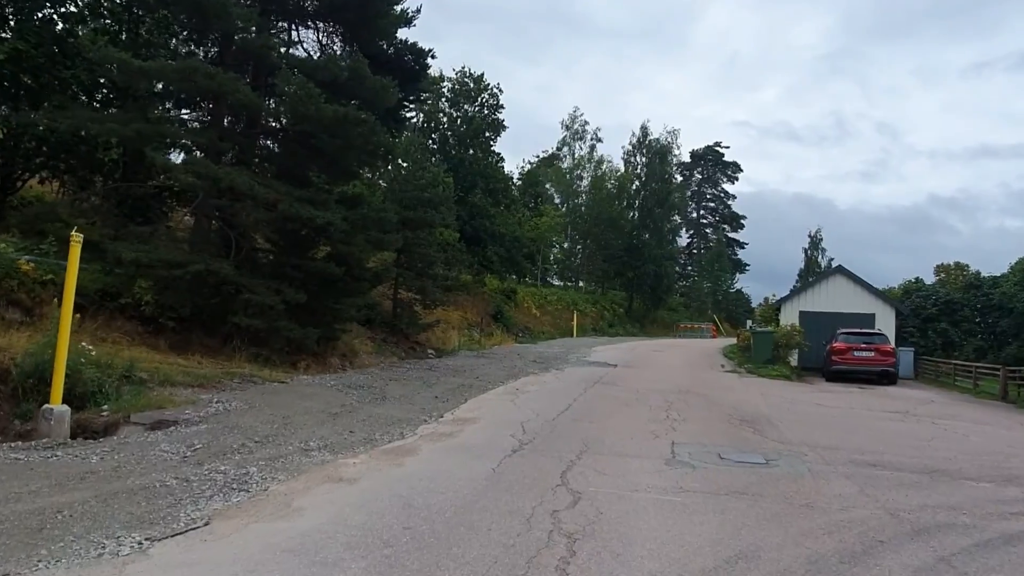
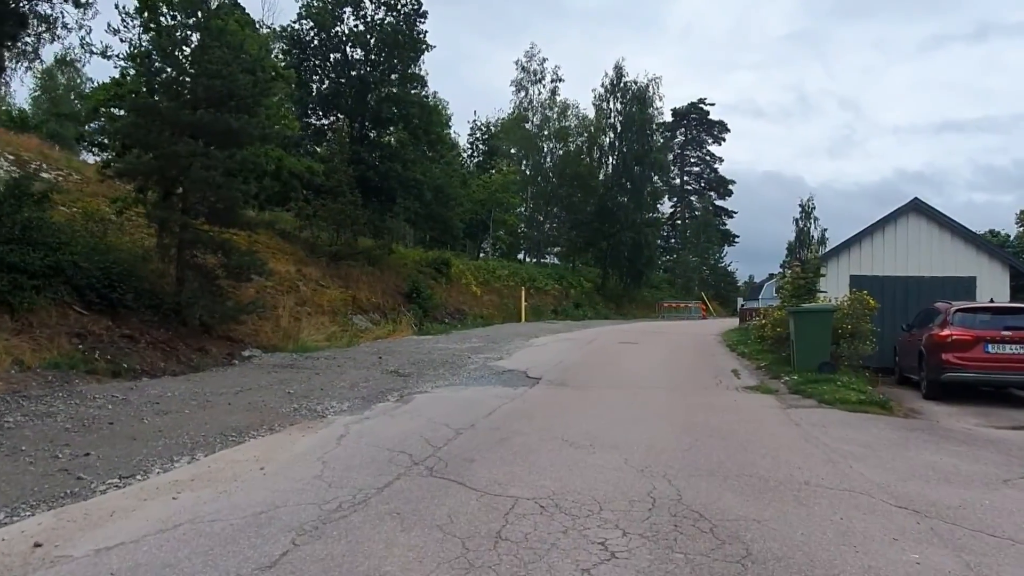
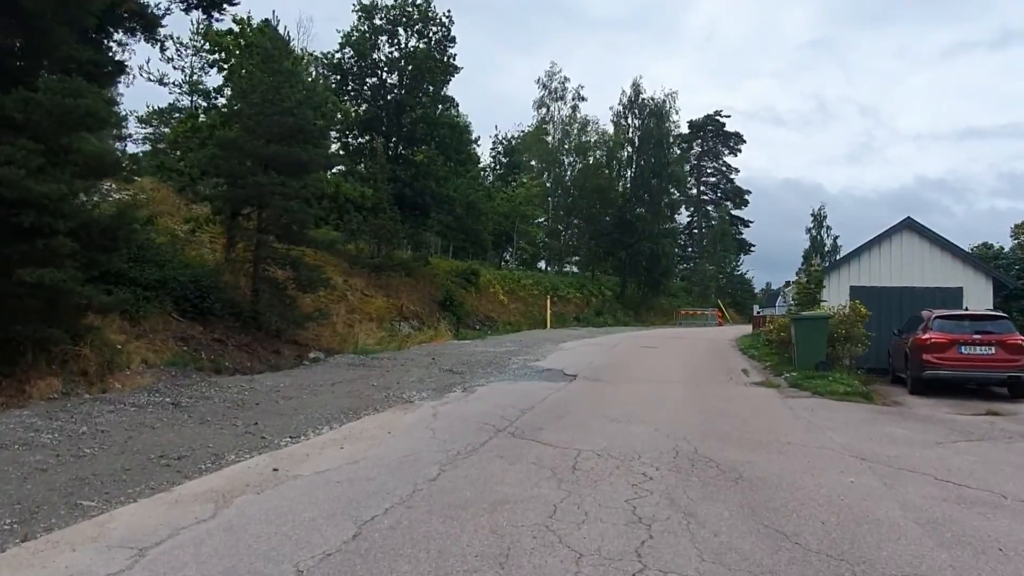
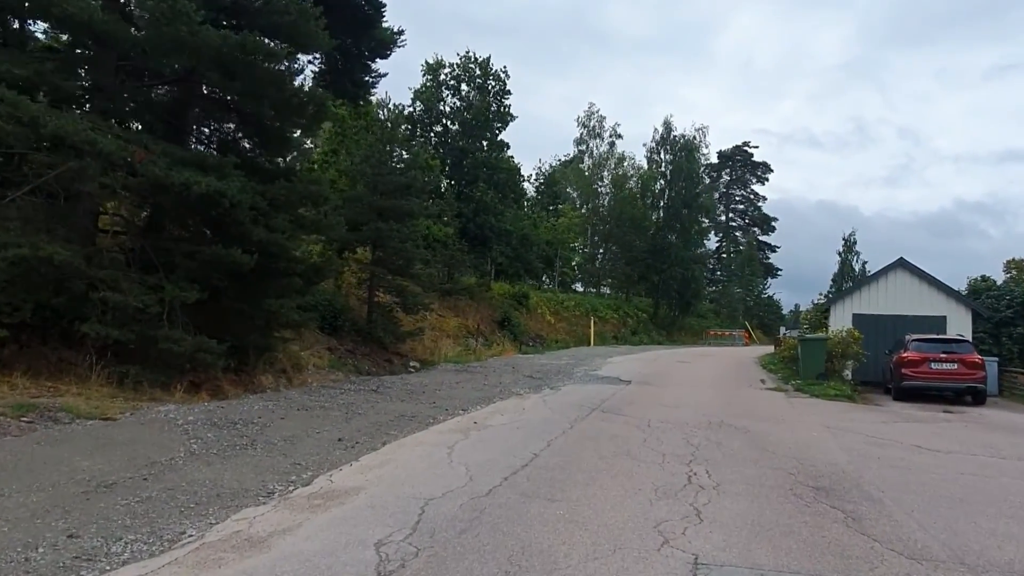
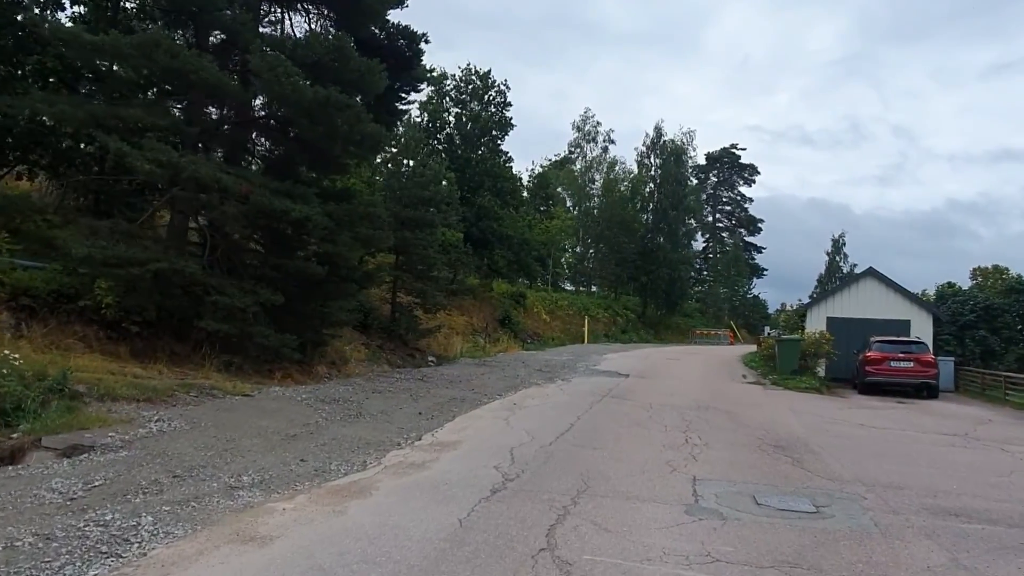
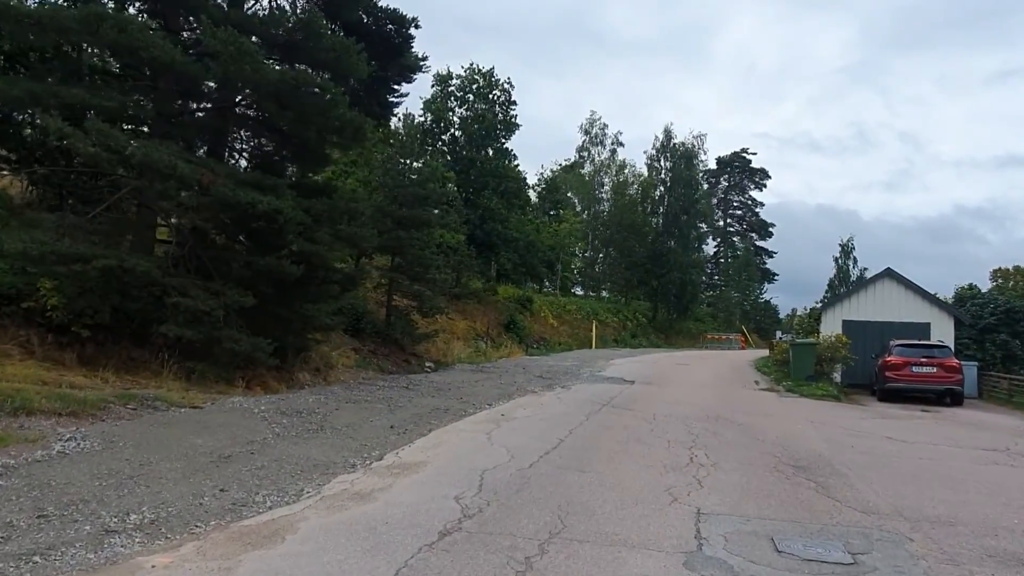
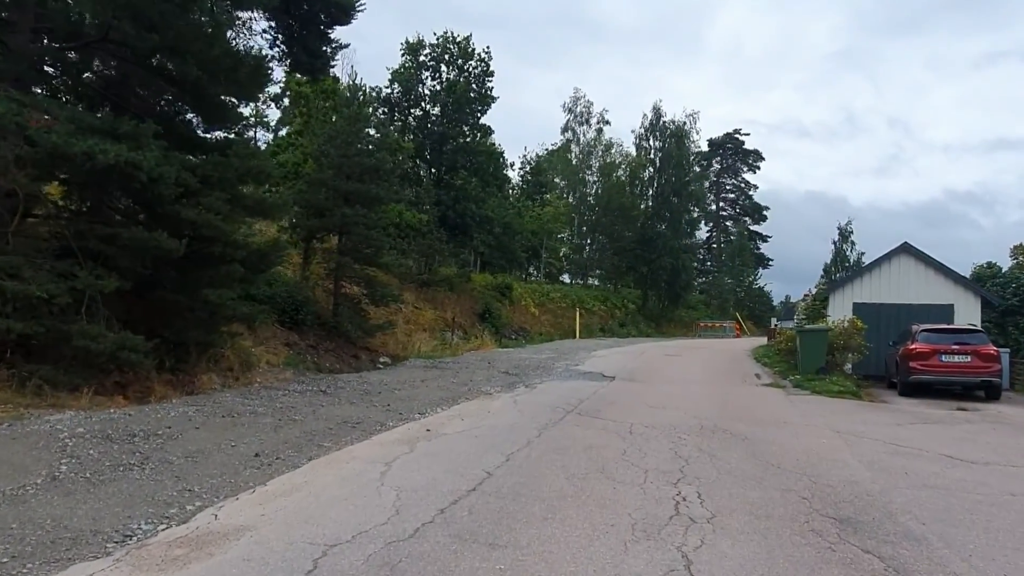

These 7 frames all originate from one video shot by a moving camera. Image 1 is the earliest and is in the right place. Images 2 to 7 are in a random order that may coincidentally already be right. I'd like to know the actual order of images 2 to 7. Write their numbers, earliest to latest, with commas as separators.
5, 6, 4, 7, 3, 2
